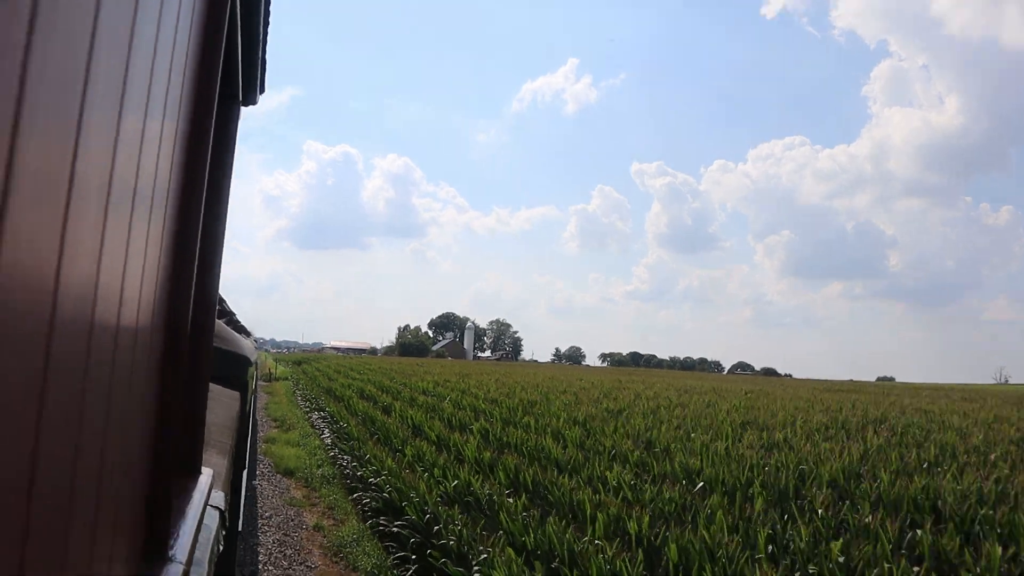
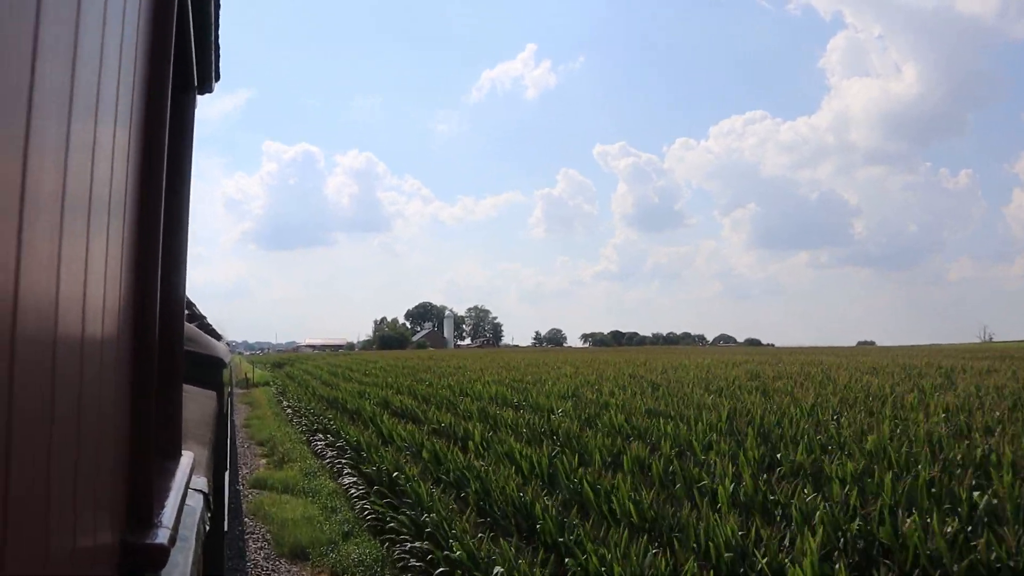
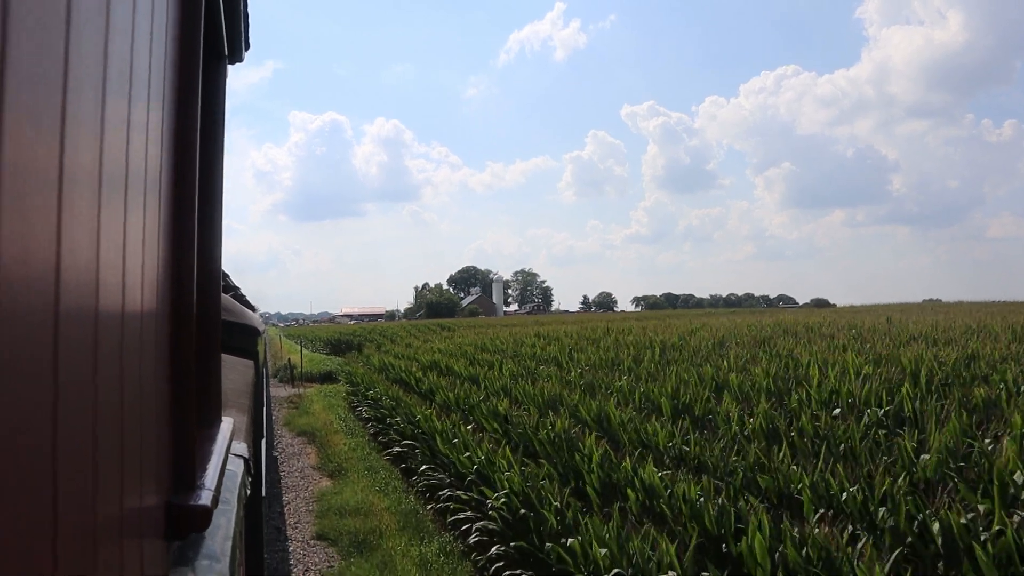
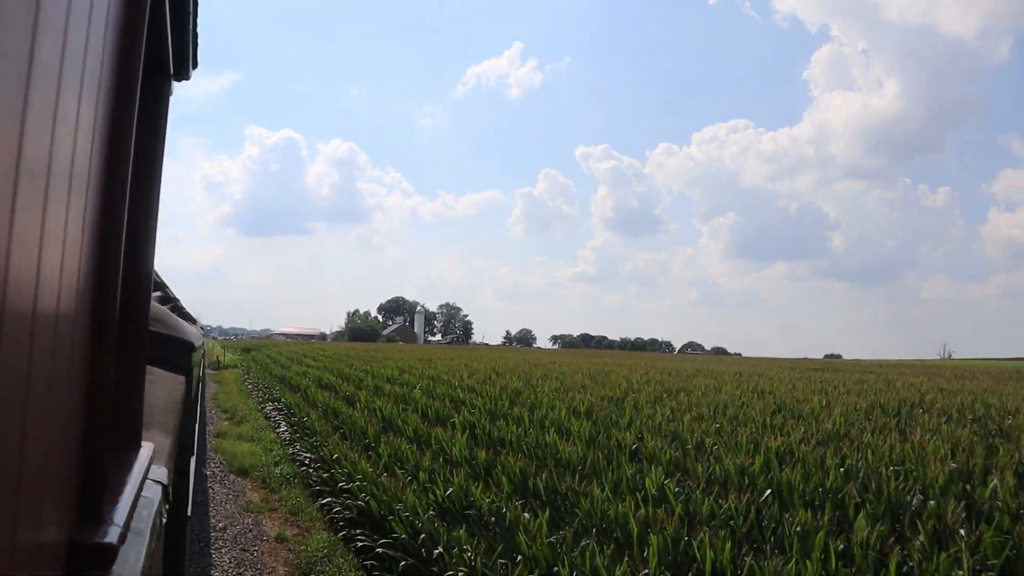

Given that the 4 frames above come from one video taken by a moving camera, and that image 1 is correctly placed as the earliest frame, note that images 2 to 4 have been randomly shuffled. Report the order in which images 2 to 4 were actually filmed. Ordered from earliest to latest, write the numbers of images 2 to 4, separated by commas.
4, 2, 3
